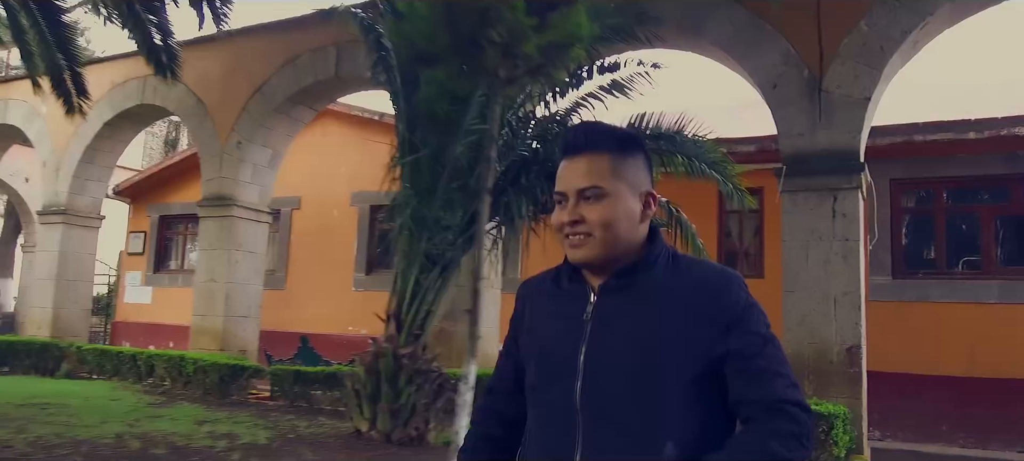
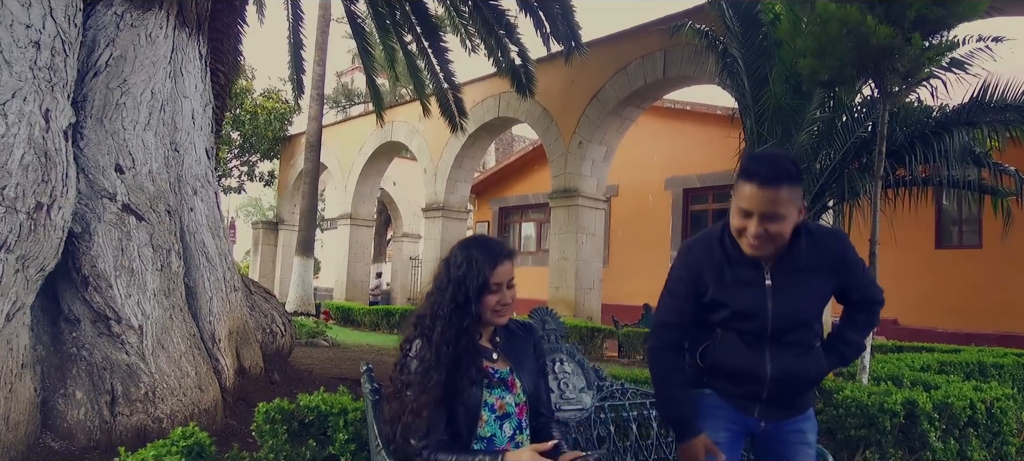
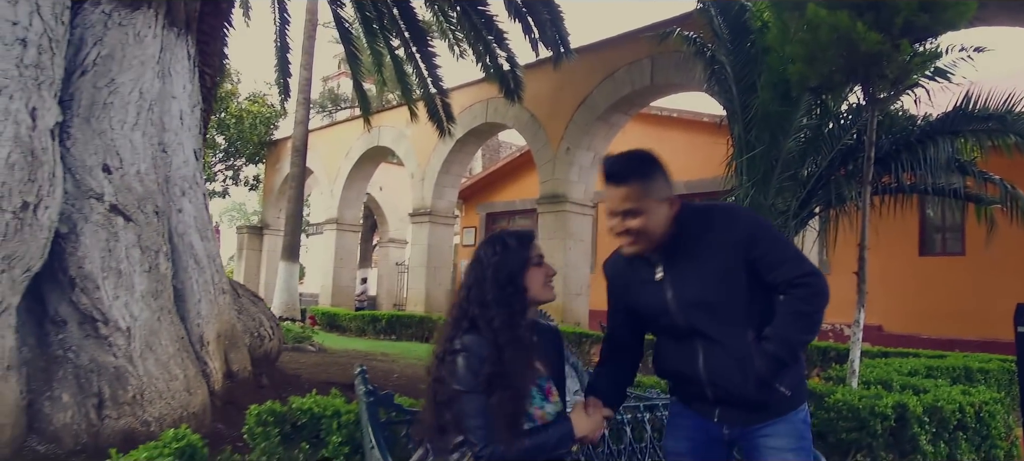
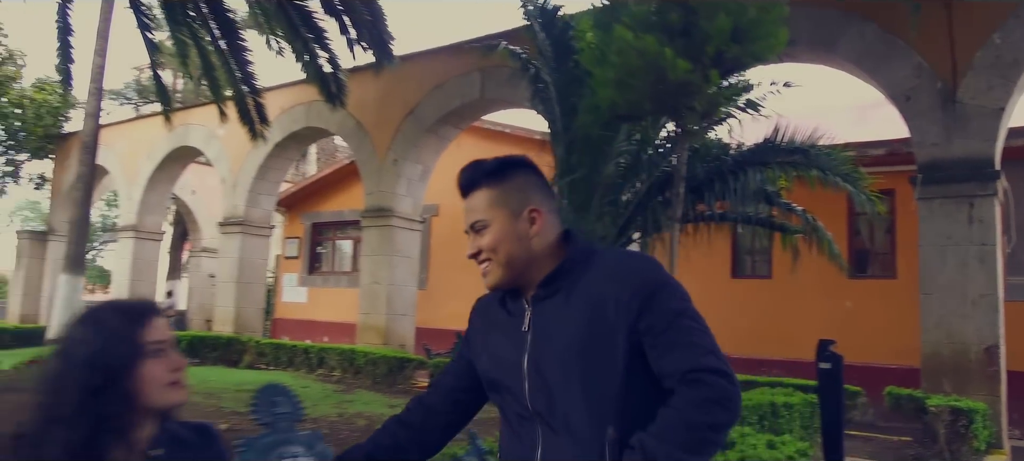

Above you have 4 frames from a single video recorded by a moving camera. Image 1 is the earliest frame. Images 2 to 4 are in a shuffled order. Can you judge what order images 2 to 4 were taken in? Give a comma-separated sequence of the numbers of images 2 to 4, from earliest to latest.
4, 3, 2
